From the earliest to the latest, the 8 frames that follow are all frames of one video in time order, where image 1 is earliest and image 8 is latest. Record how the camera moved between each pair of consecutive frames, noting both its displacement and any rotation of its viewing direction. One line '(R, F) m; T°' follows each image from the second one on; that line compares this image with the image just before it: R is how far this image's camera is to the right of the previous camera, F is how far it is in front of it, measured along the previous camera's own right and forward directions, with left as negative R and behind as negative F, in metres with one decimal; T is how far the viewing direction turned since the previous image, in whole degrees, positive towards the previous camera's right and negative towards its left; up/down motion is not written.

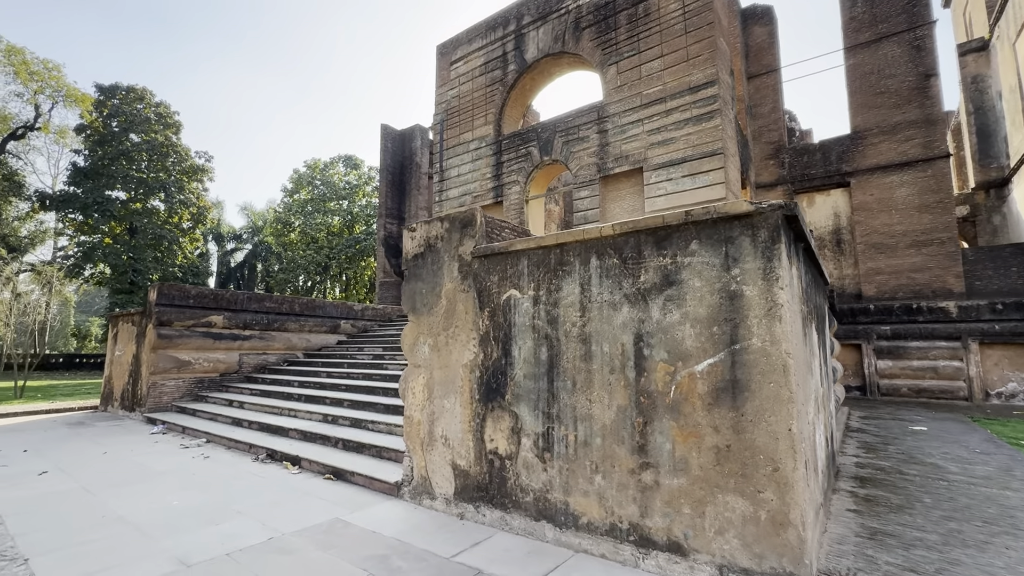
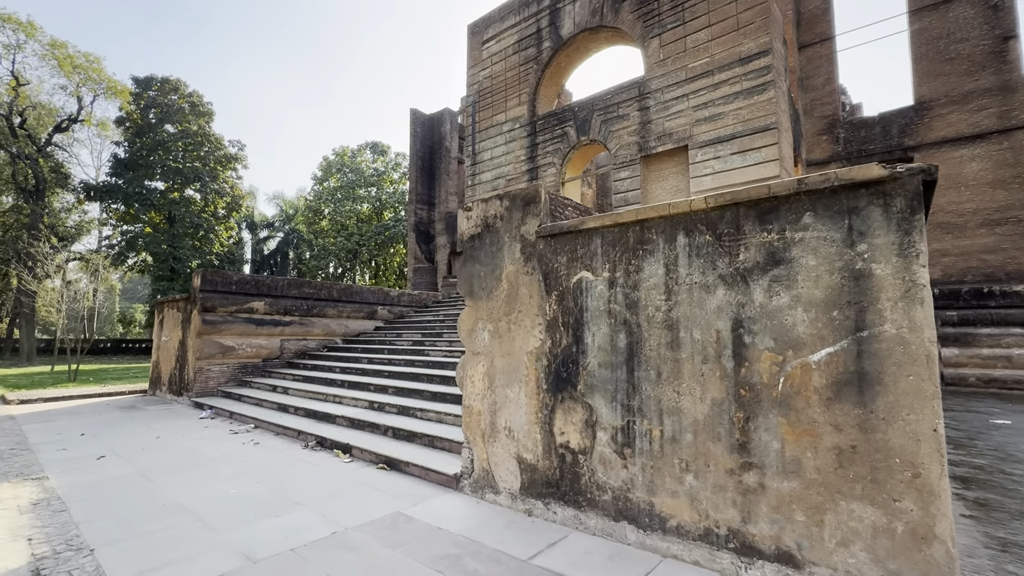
(-0.3, +0.2) m; -3°
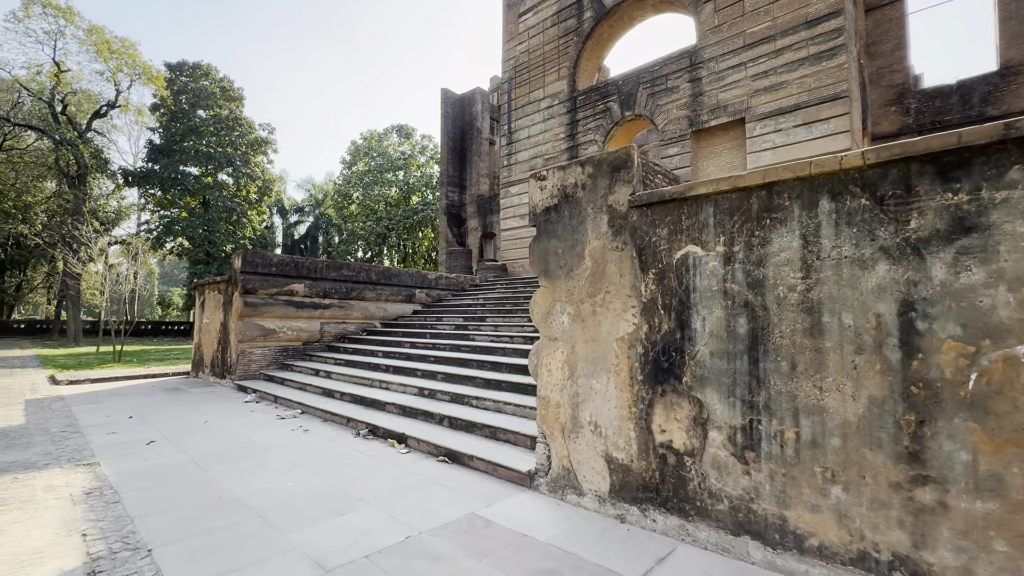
(-0.4, +0.4) m; -3°
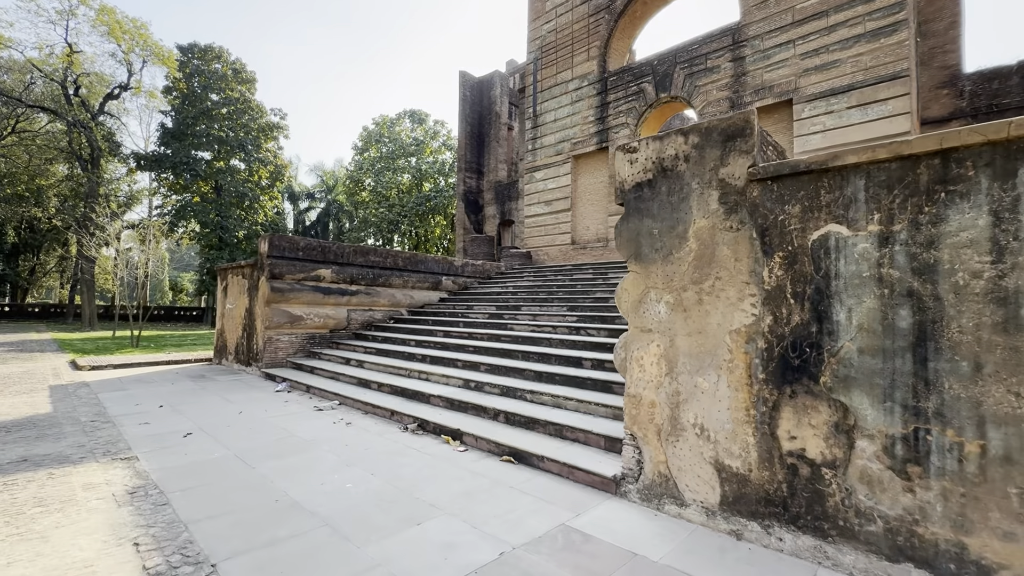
(-0.5, +0.3) m; -1°
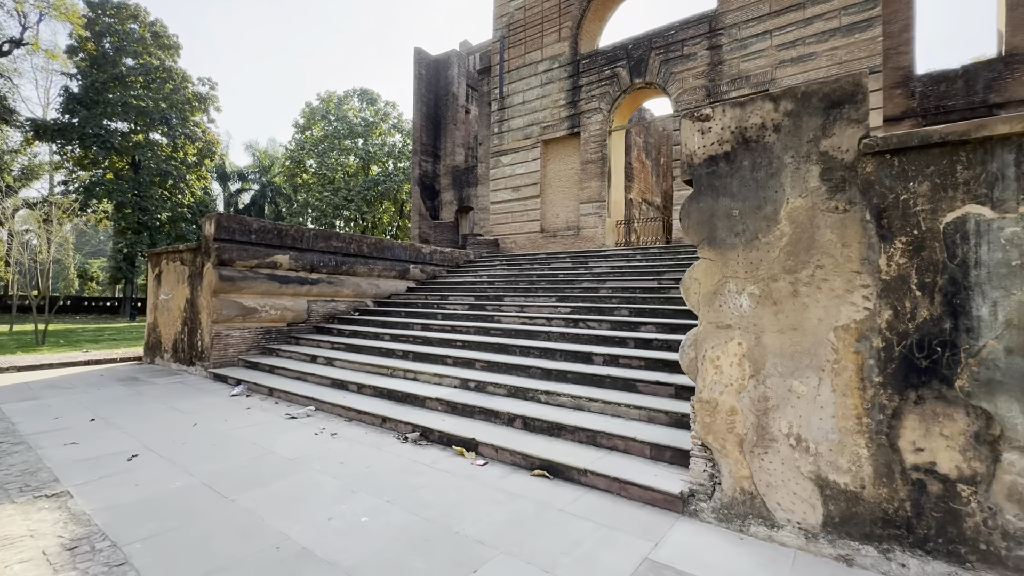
(-0.6, +0.5) m; +7°
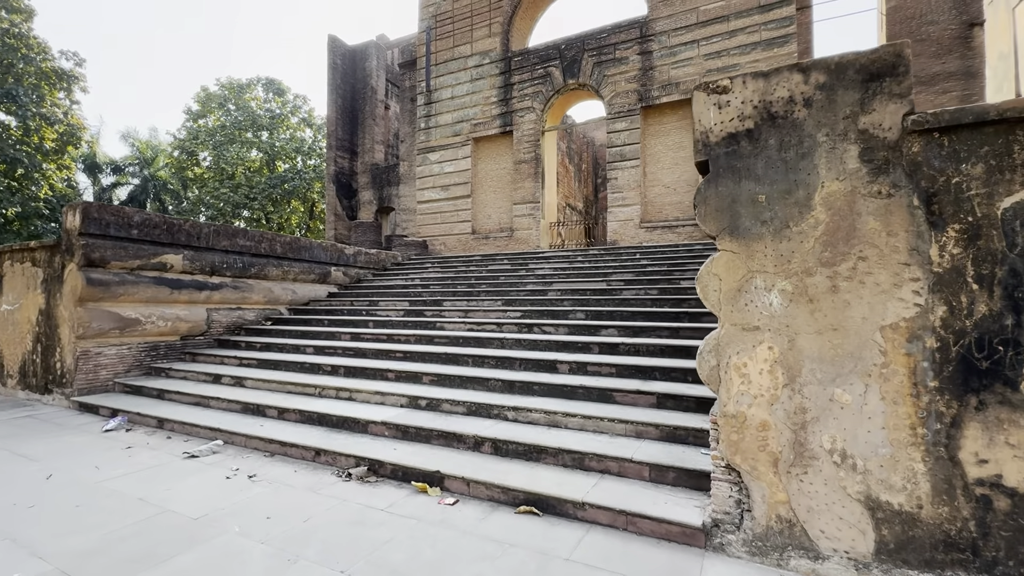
(-0.3, +0.6) m; +10°
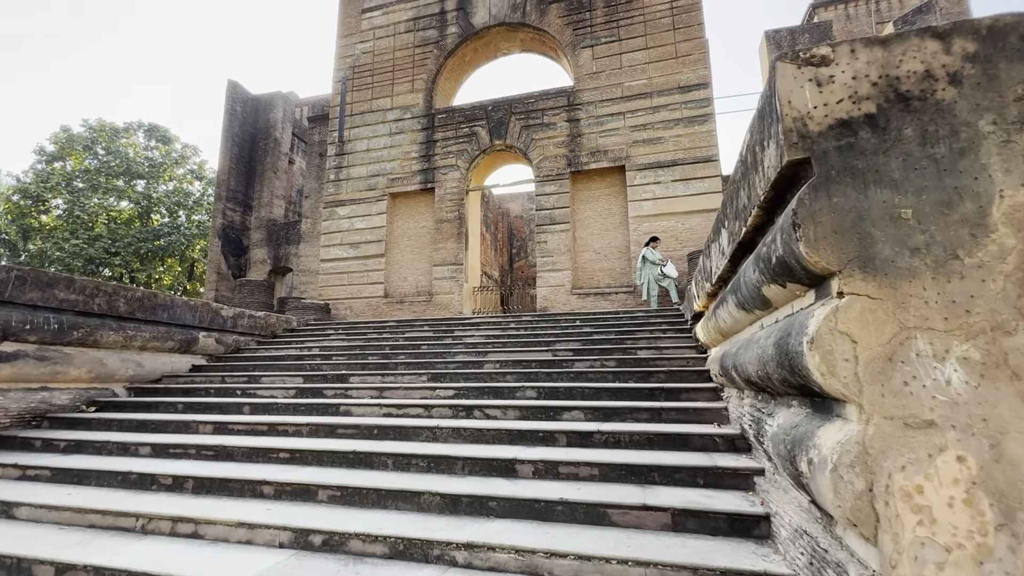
(-0.3, +1.1) m; +11°
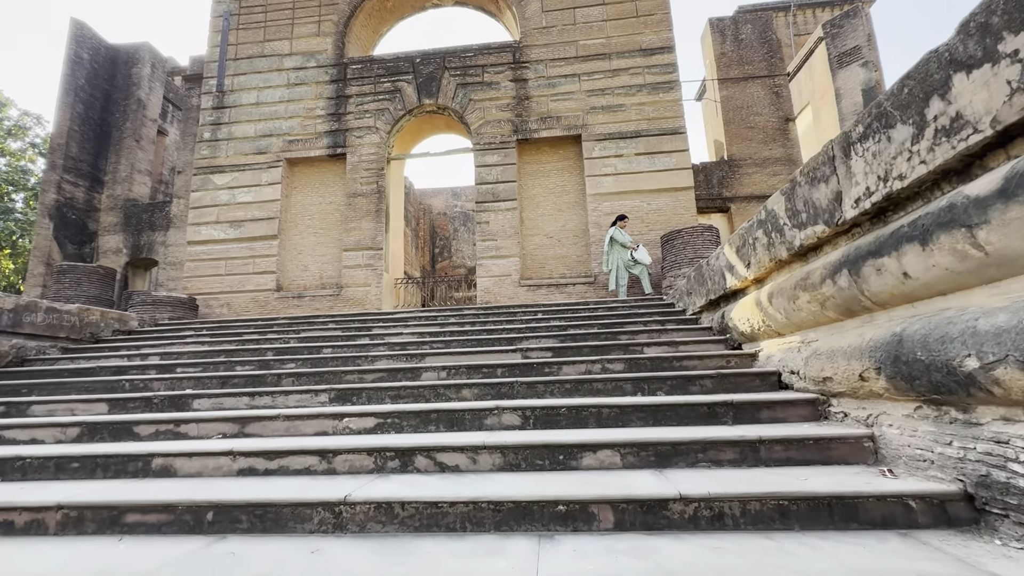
(-0.3, +1.7) m; +10°
